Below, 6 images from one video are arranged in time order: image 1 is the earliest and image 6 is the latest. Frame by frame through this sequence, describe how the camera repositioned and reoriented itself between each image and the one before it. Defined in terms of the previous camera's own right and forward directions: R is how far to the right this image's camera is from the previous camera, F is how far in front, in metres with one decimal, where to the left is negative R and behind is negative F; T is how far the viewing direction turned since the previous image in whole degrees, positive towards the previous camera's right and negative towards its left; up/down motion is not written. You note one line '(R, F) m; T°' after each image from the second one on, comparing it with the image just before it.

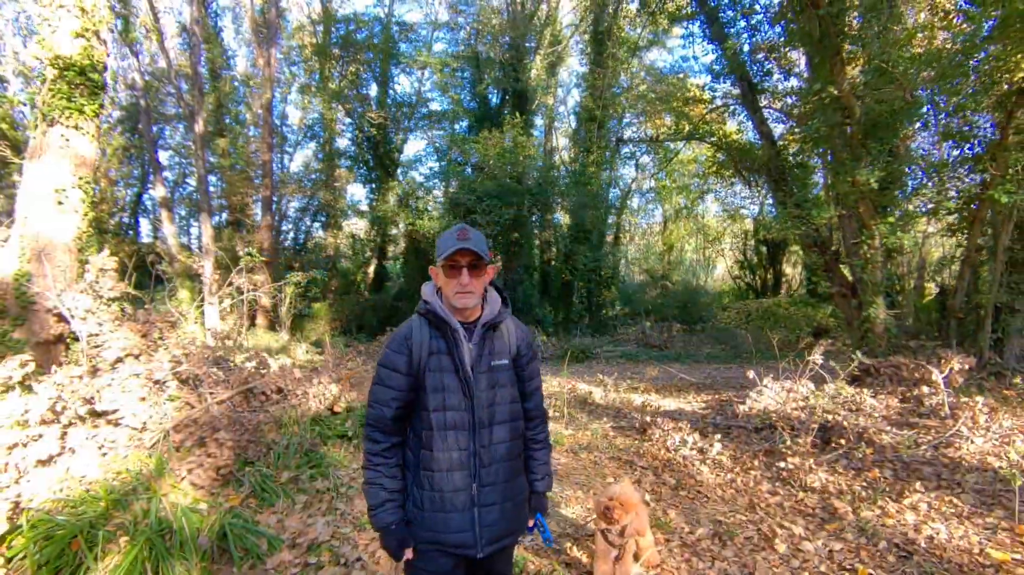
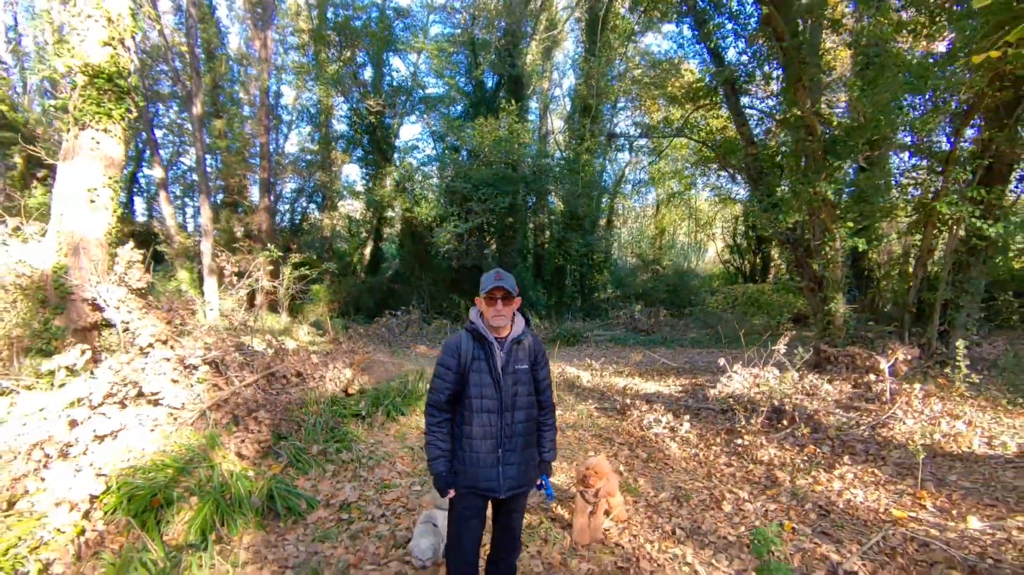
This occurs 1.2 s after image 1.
(0.0, -0.6) m; +1°
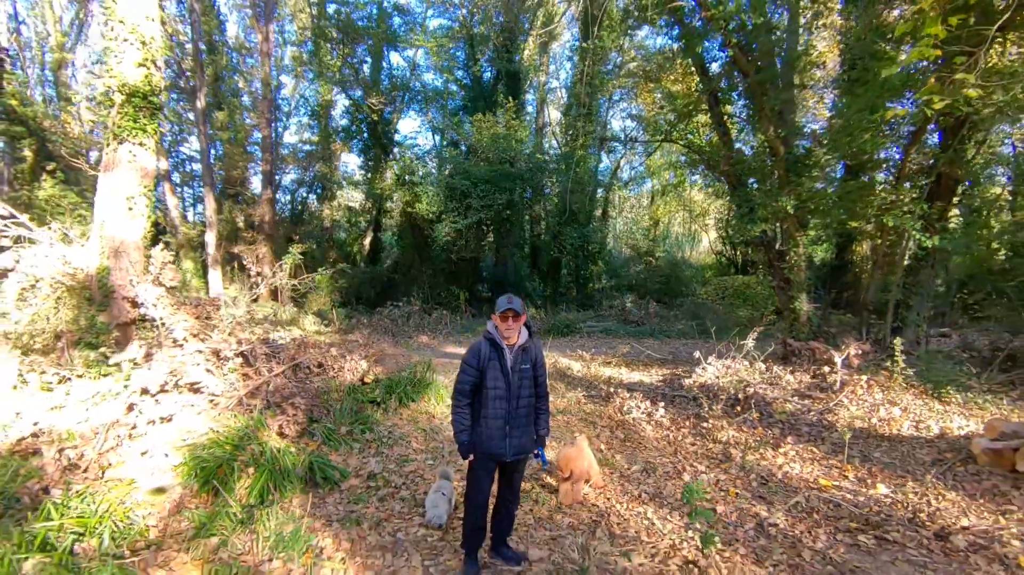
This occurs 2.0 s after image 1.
(0.0, -0.7) m; 0°
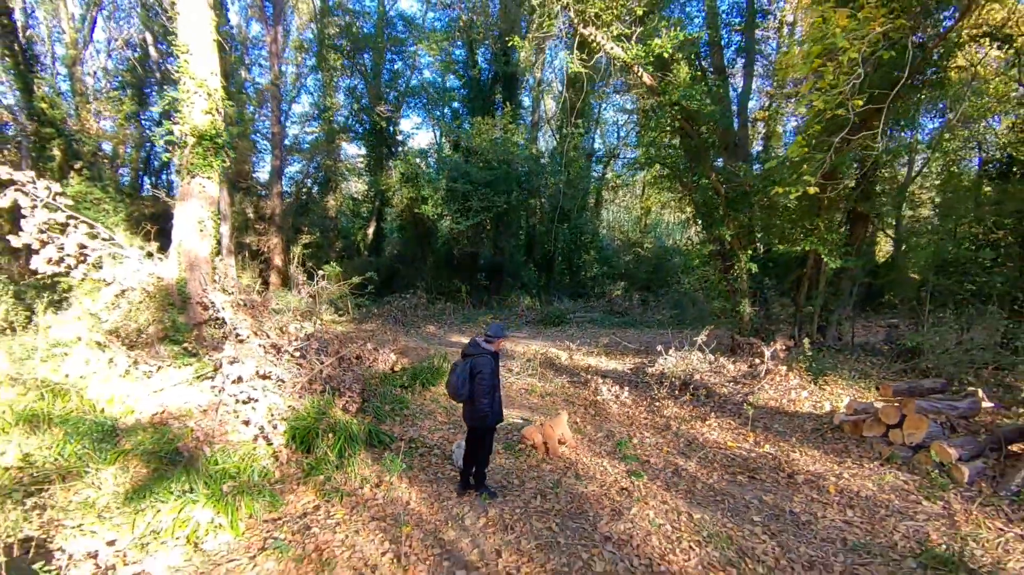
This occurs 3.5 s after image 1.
(0.0, -1.6) m; 0°
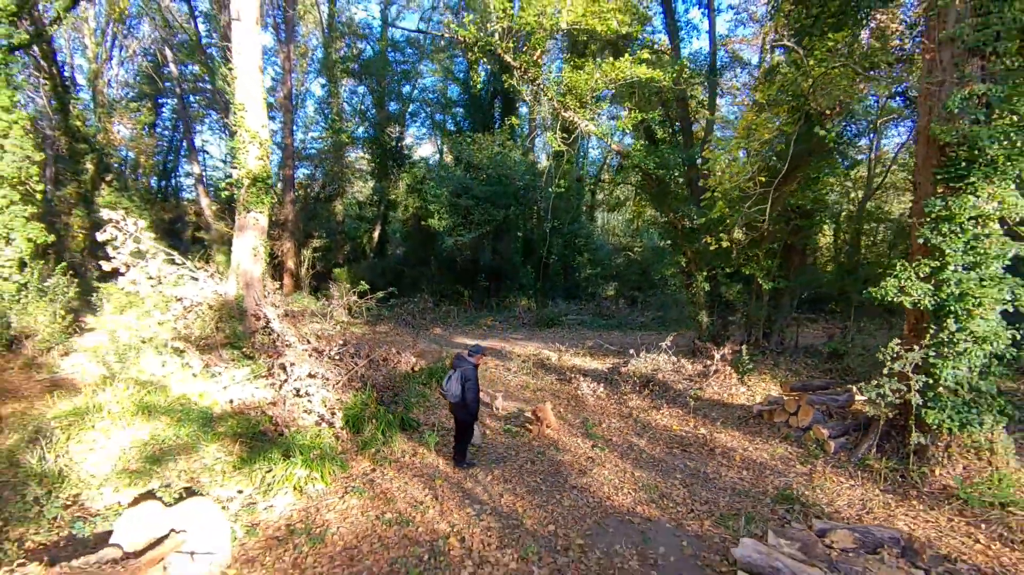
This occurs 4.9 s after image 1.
(0.0, -1.8) m; 0°
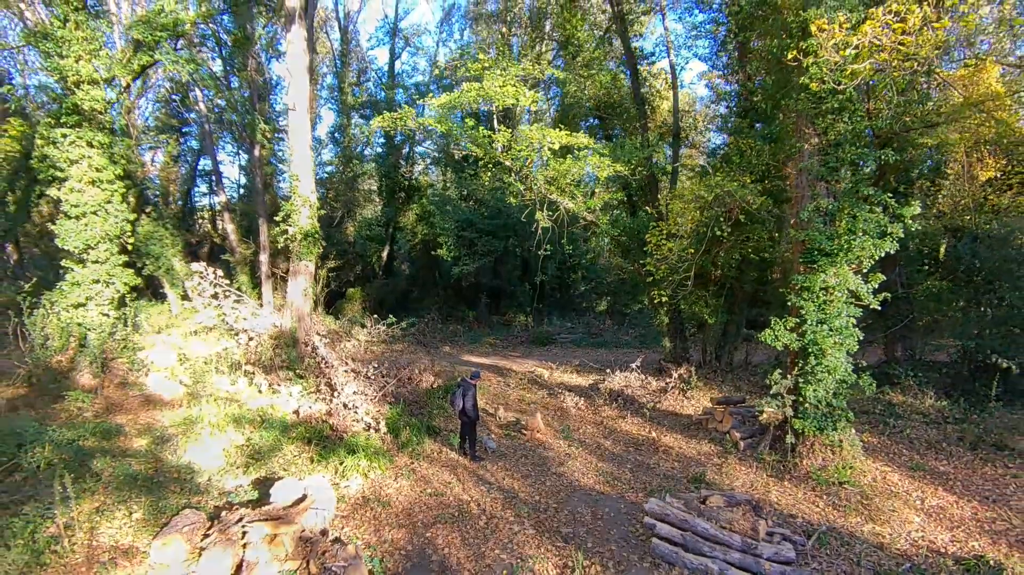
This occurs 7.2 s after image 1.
(0.0, -2.4) m; 0°
